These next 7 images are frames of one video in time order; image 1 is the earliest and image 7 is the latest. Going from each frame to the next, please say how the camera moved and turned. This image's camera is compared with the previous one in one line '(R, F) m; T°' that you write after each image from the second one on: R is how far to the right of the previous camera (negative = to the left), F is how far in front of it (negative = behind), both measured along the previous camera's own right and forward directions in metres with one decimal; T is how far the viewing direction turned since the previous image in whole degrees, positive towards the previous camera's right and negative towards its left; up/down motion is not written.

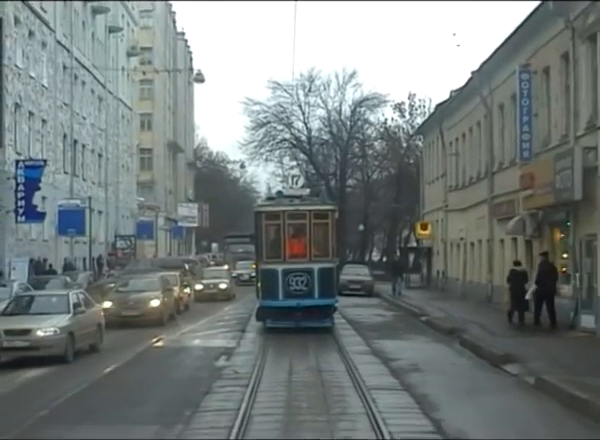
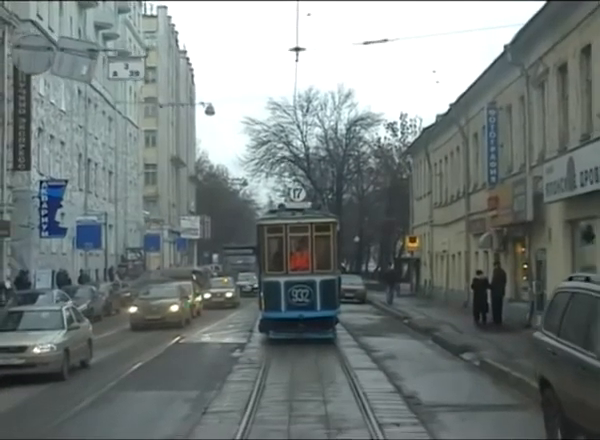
(0.0, -5.0) m; 0°
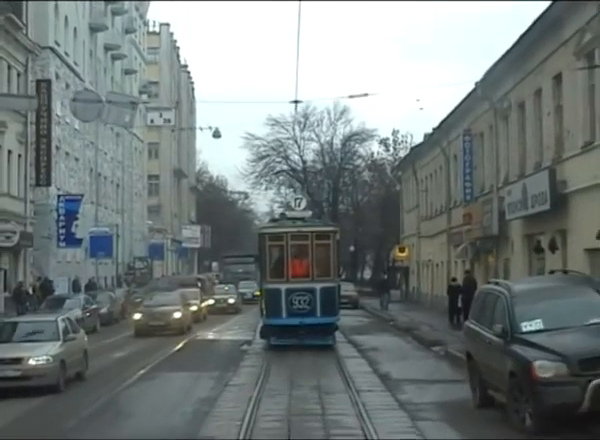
(0.0, -4.8) m; 0°
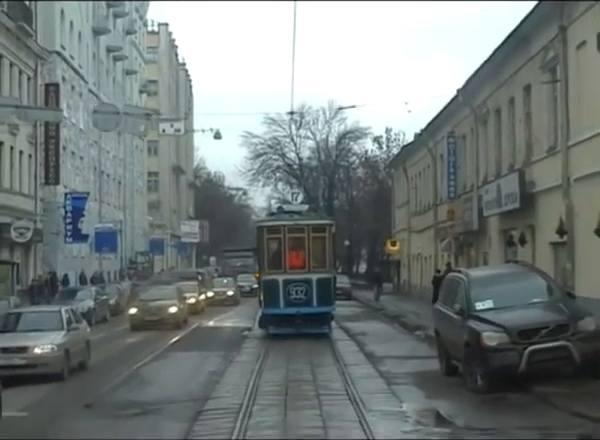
(0.0, -3.1) m; 0°
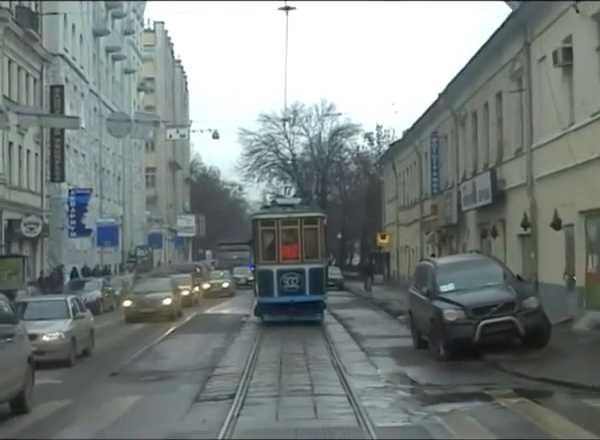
(0.0, -3.1) m; 0°
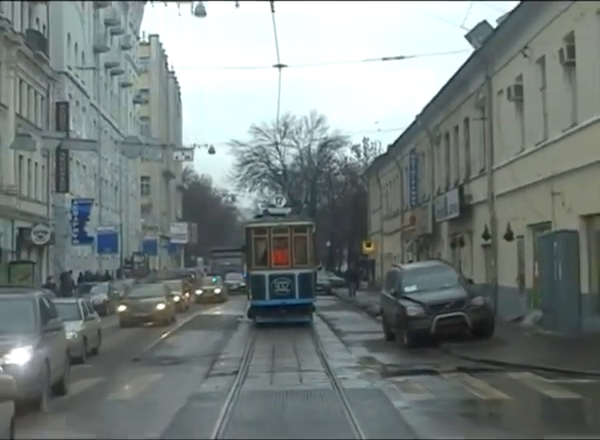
(0.0, -4.2) m; +1°
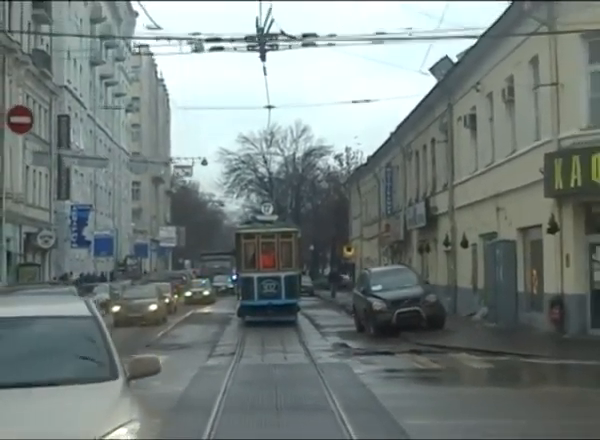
(0.0, -4.9) m; +1°
